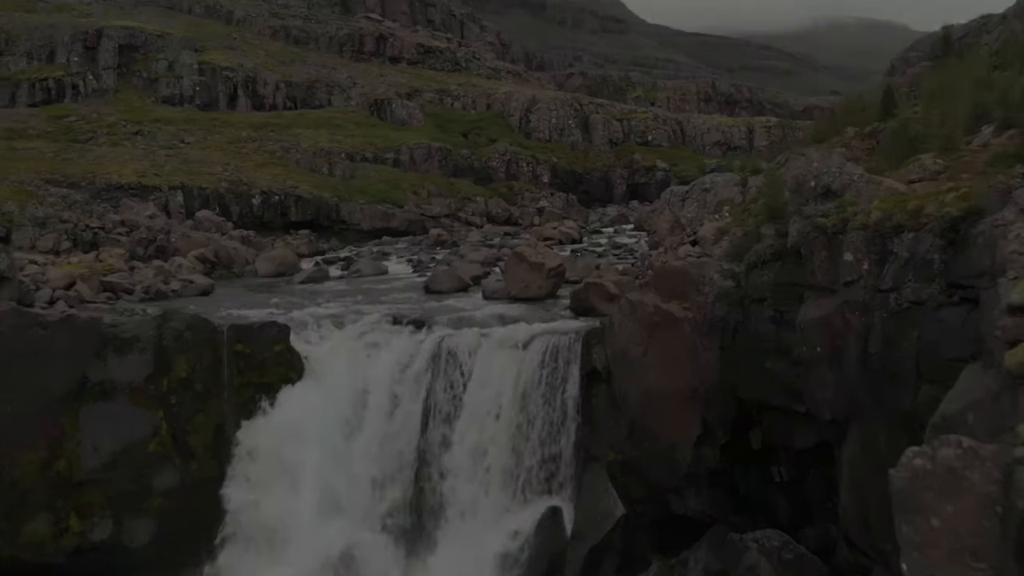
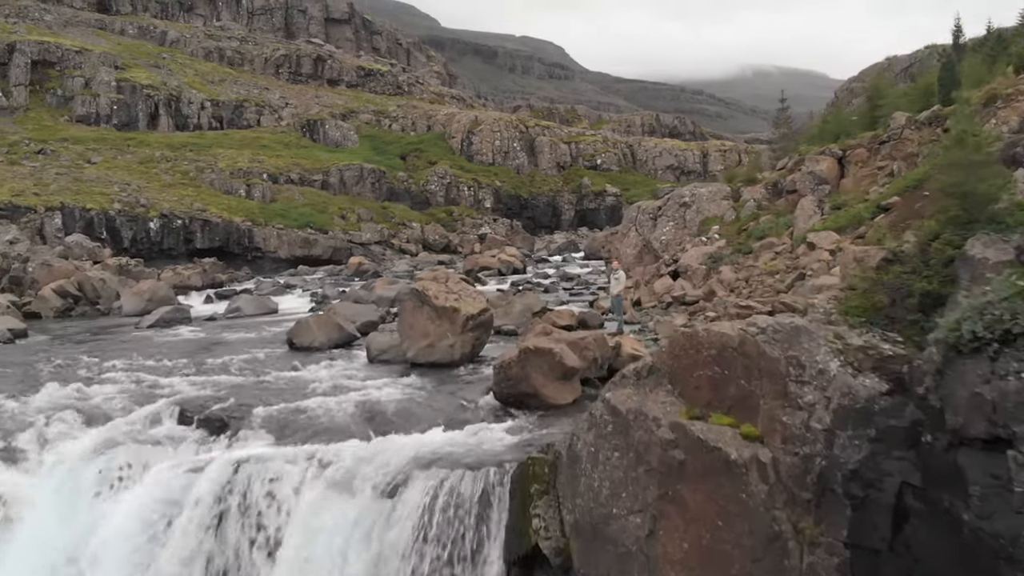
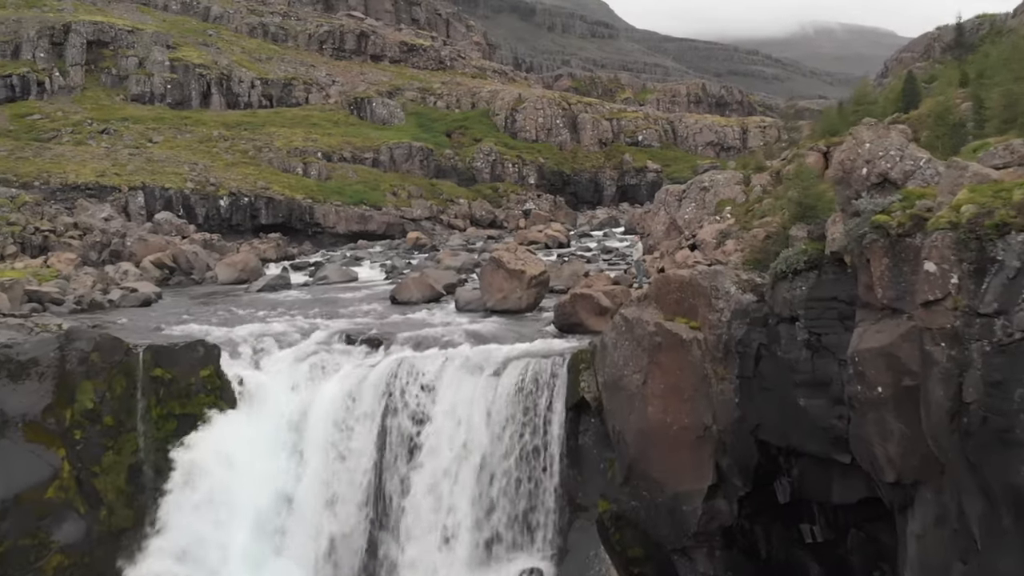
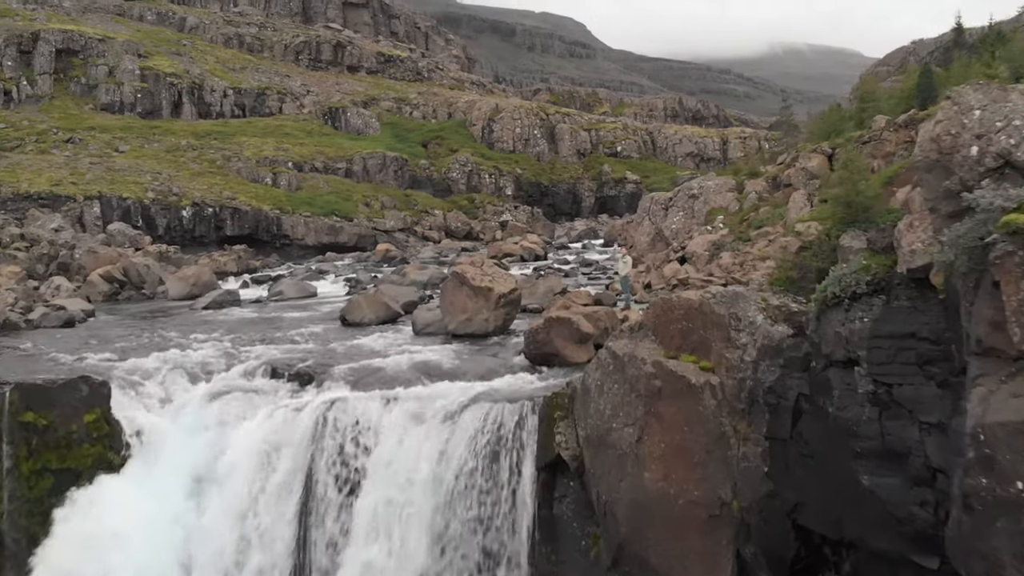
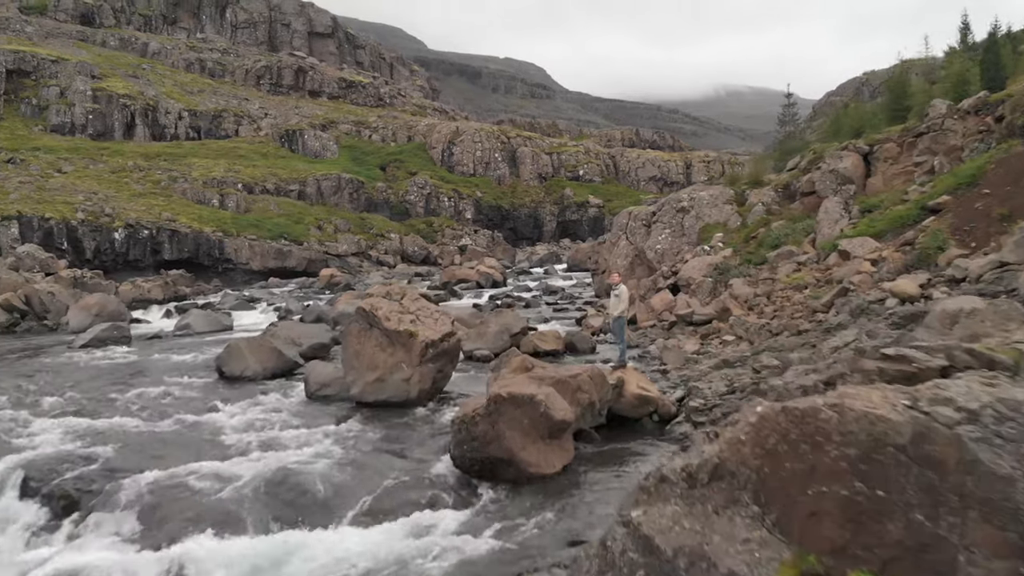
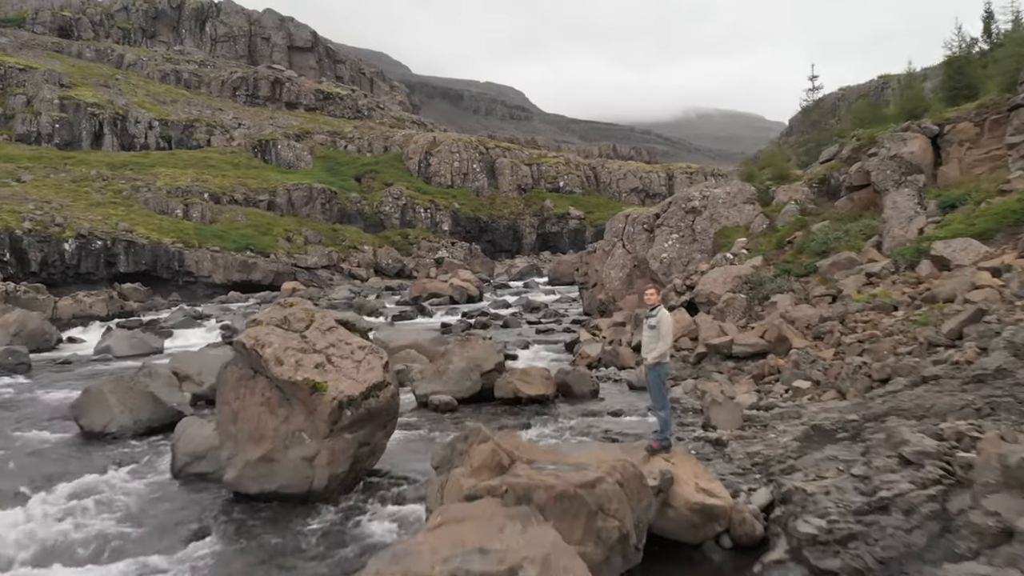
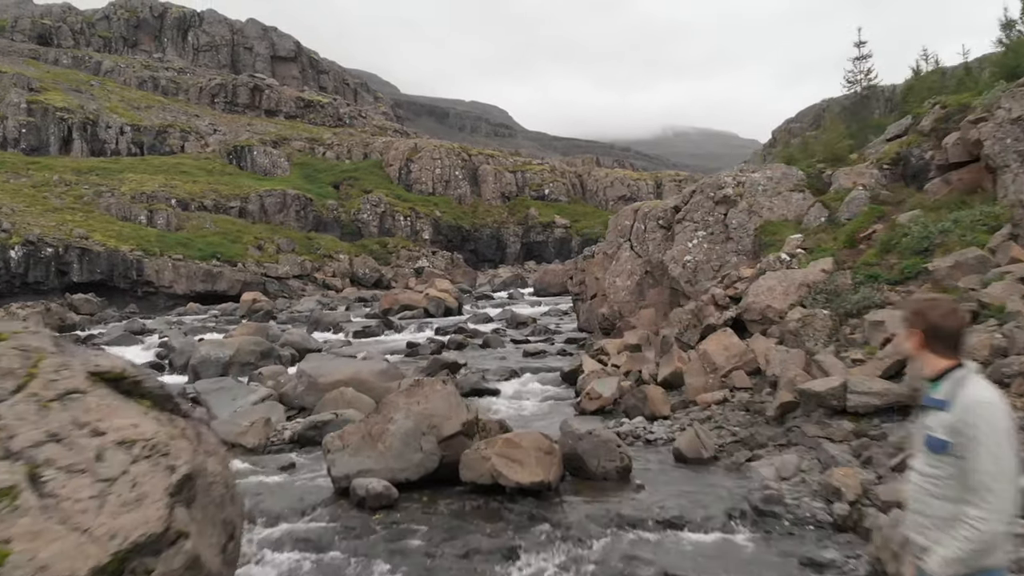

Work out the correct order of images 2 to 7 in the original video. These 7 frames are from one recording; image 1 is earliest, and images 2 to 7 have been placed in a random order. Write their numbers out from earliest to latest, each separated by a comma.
3, 4, 2, 5, 6, 7
